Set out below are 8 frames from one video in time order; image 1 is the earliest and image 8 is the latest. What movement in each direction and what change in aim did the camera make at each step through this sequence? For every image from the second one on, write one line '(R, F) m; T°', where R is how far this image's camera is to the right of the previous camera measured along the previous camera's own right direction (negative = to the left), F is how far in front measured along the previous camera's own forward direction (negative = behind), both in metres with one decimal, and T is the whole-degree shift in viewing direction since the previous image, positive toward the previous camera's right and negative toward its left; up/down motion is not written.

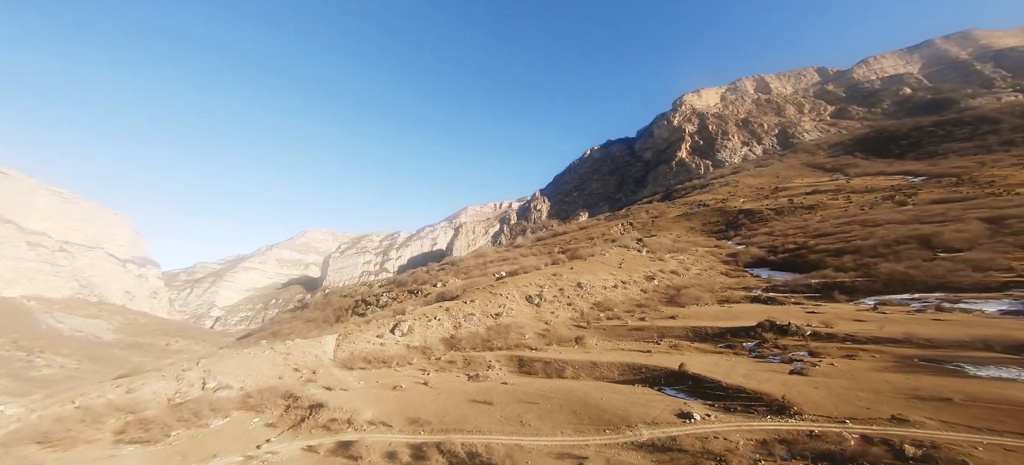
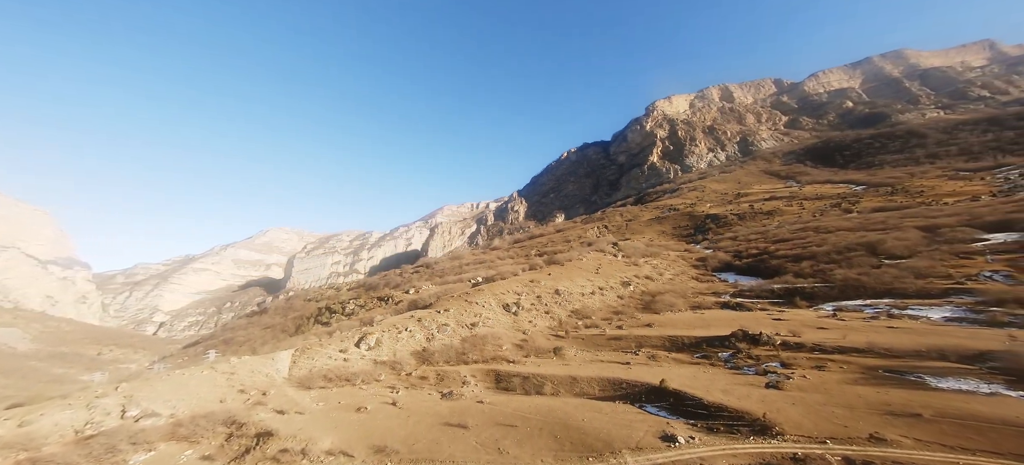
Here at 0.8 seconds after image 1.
(-0.1, +0.5) m; +4°
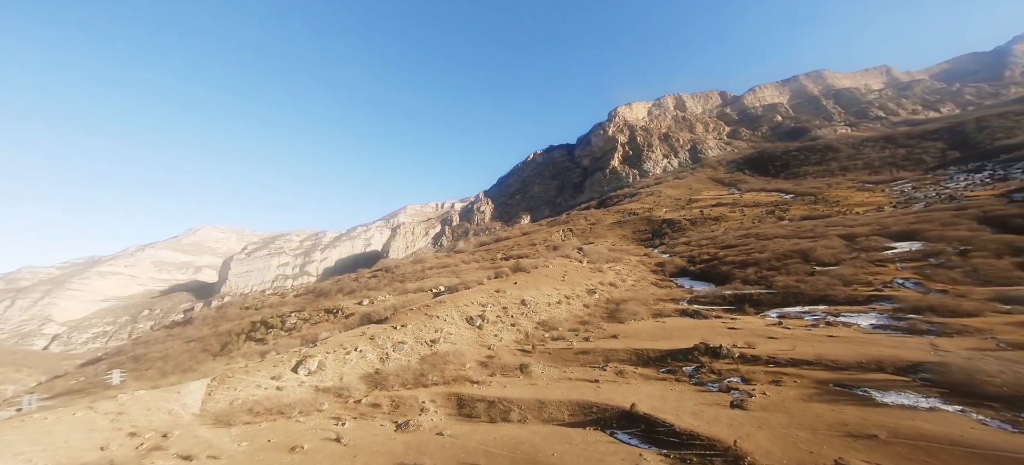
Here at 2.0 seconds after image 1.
(-0.1, +0.7) m; +5°
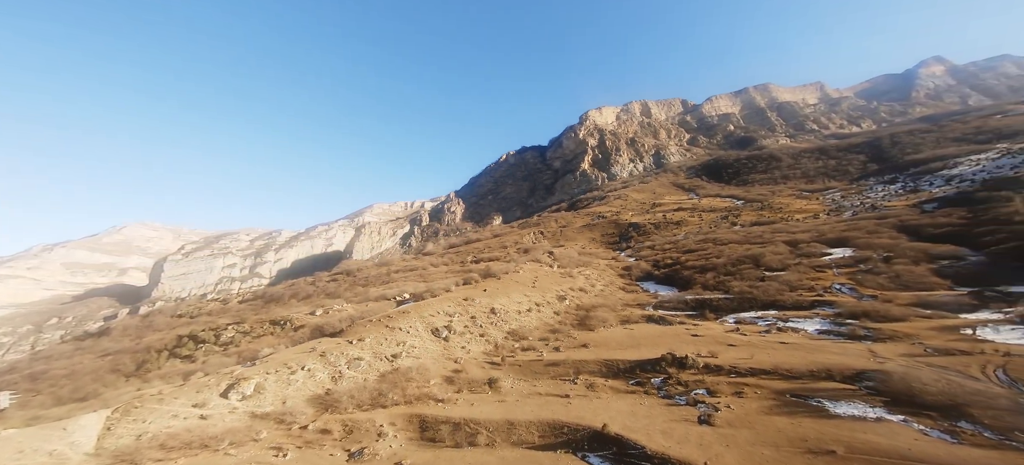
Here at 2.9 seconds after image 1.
(-0.1, +0.5) m; +4°
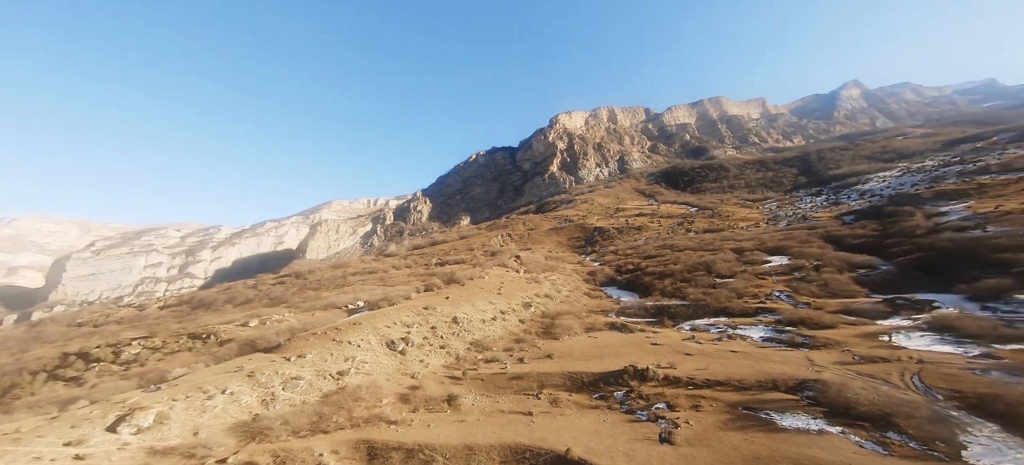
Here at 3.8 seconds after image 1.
(0.0, +0.5) m; +5°
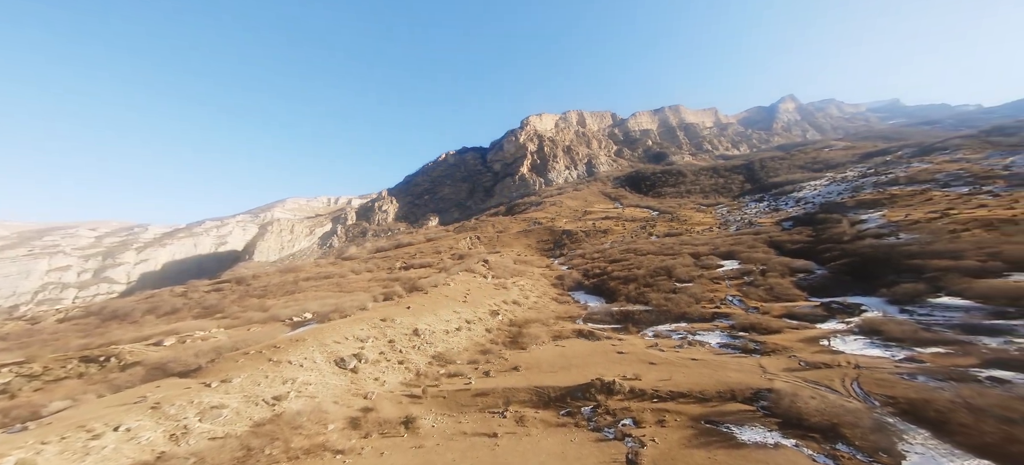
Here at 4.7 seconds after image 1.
(0.0, +0.6) m; +5°
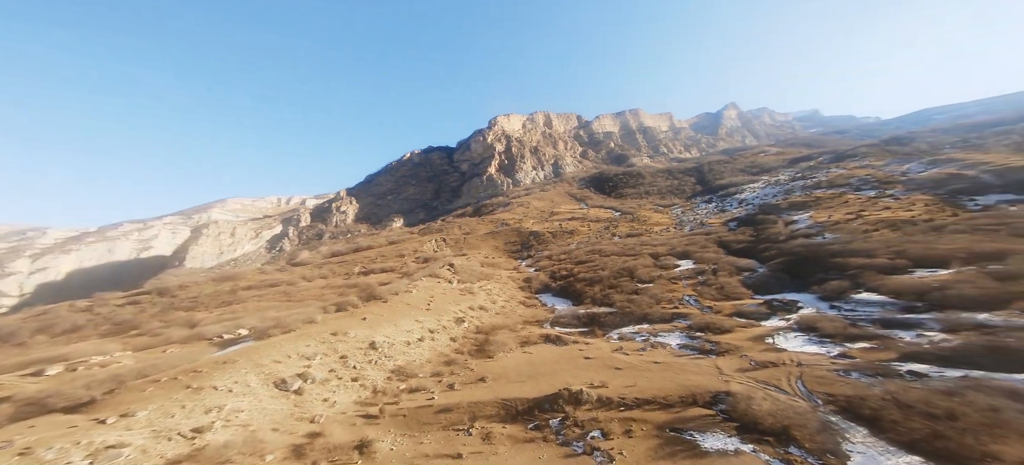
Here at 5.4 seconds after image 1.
(0.0, +0.7) m; +5°
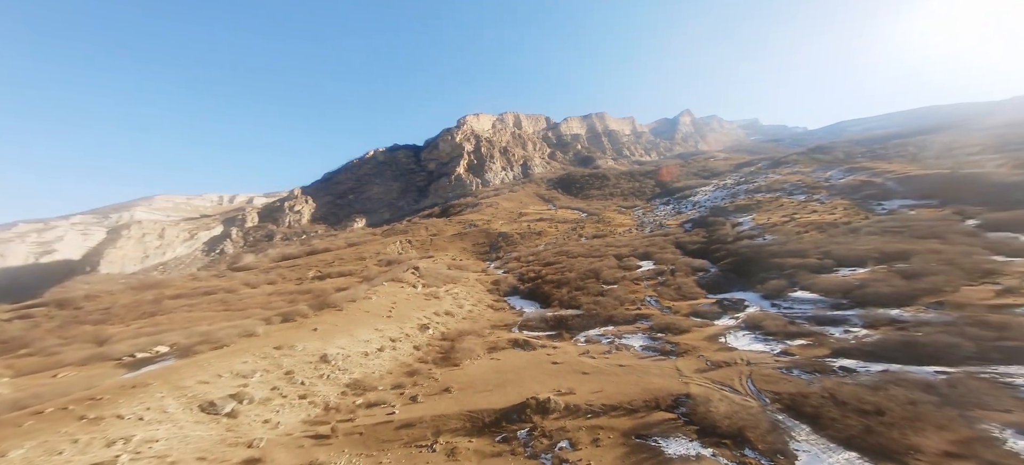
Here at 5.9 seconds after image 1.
(0.0, +0.6) m; +5°
